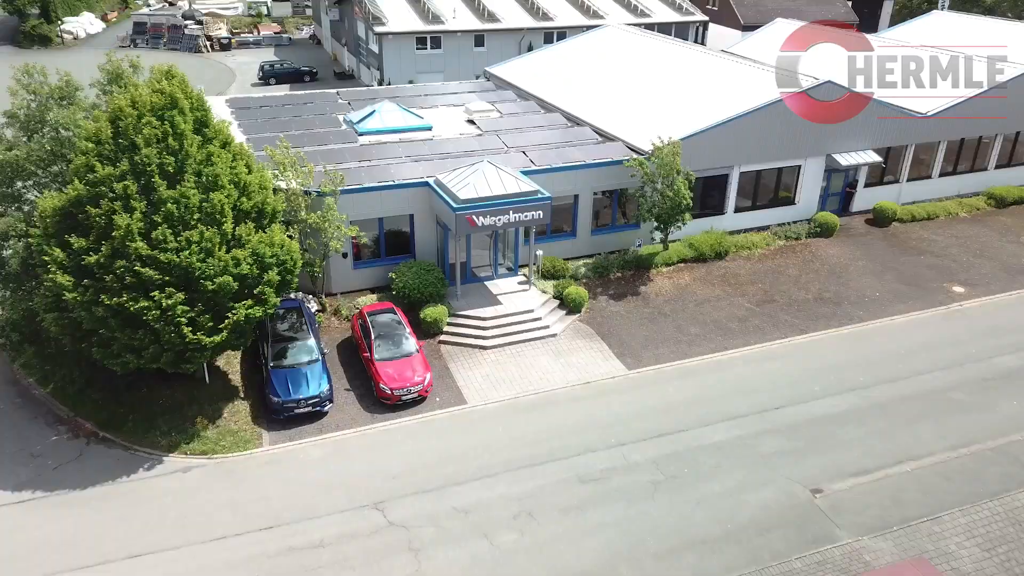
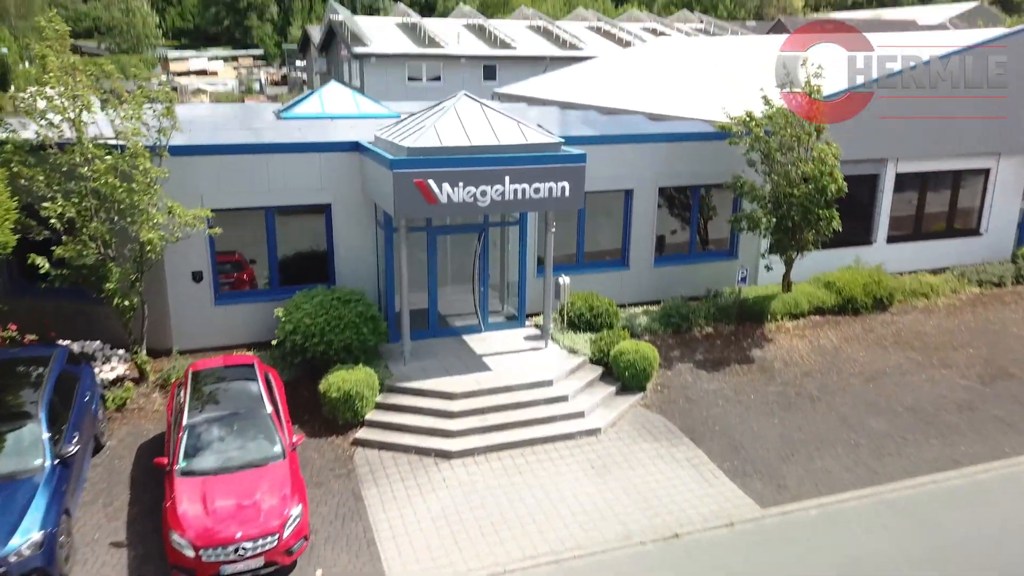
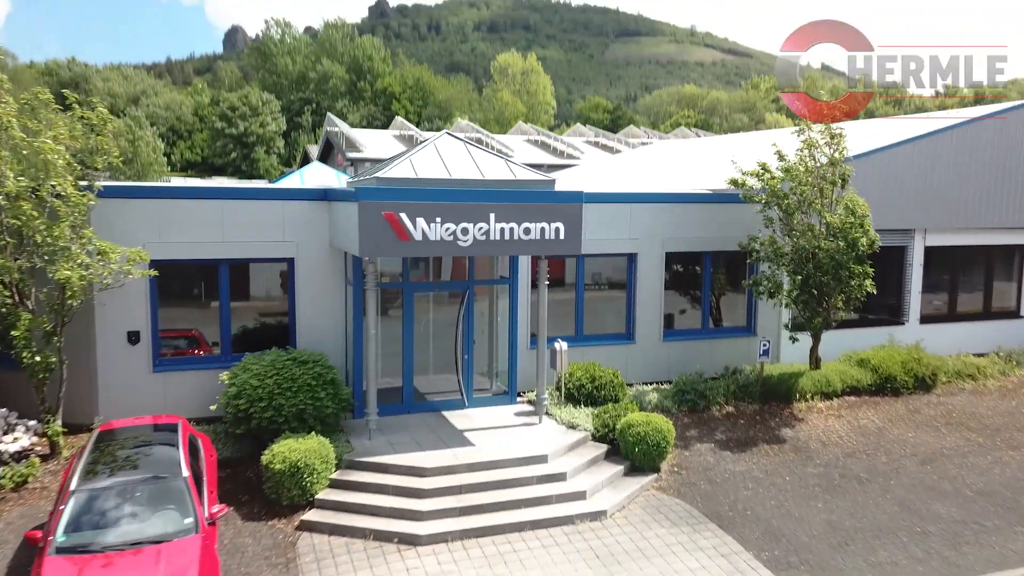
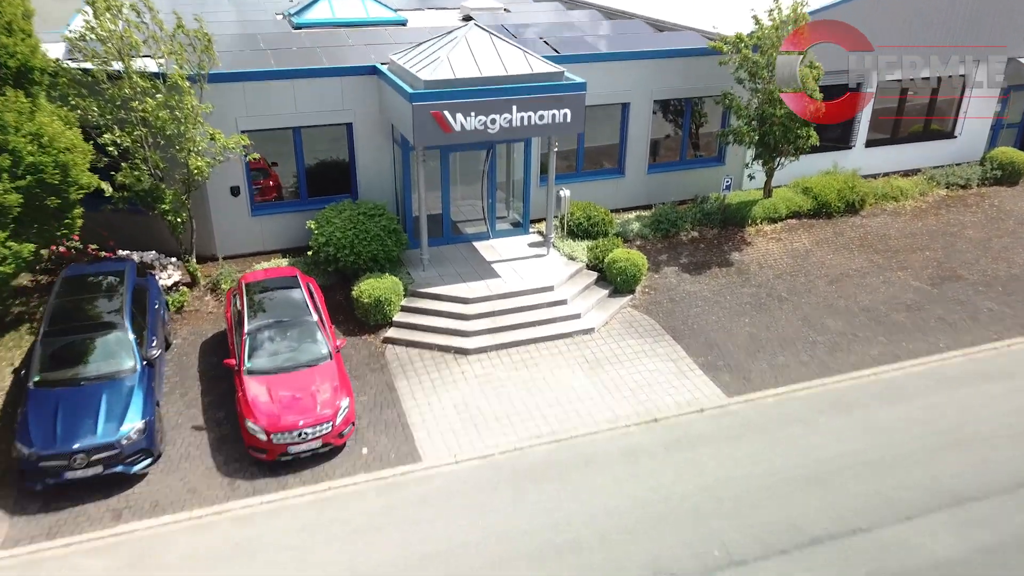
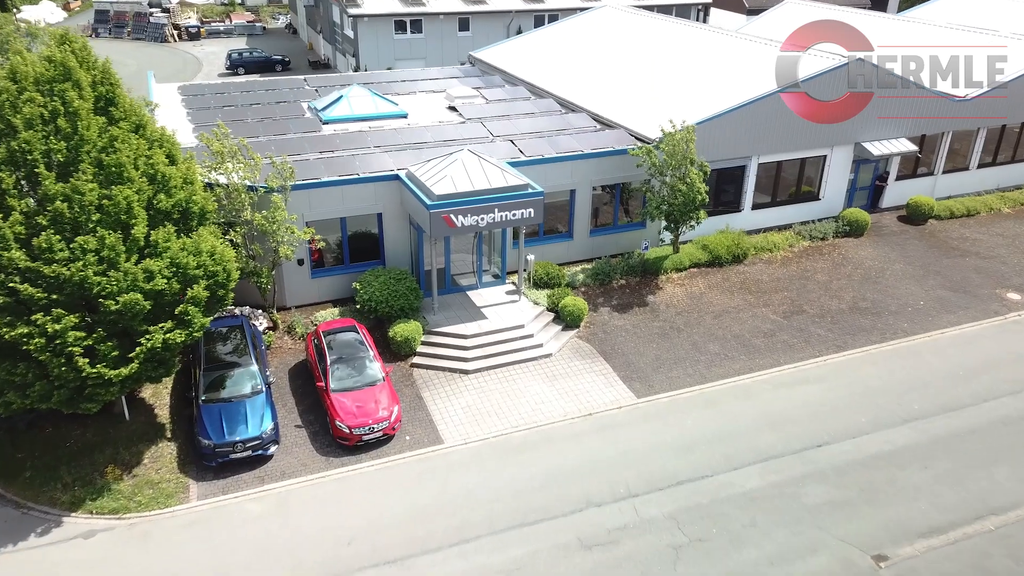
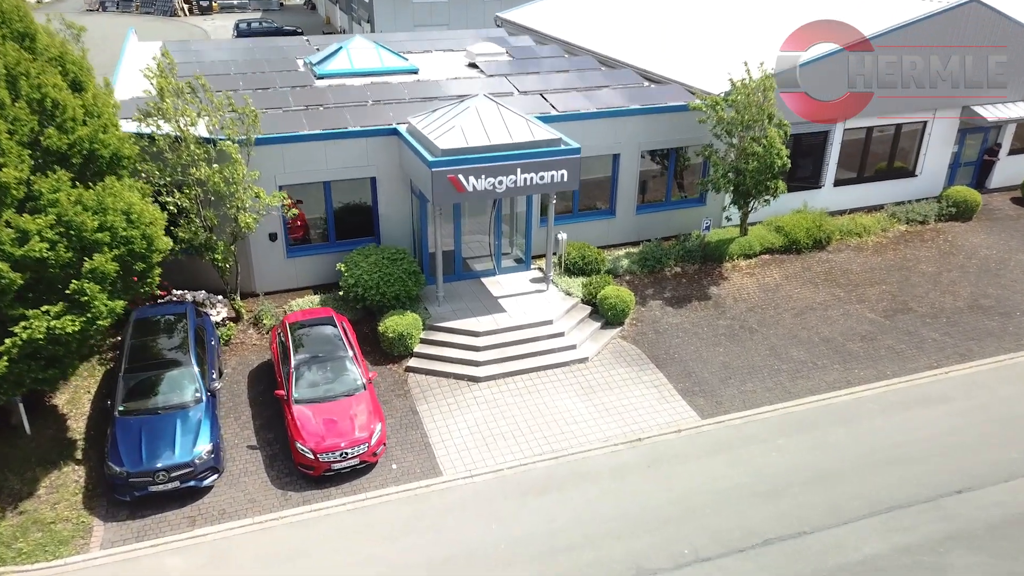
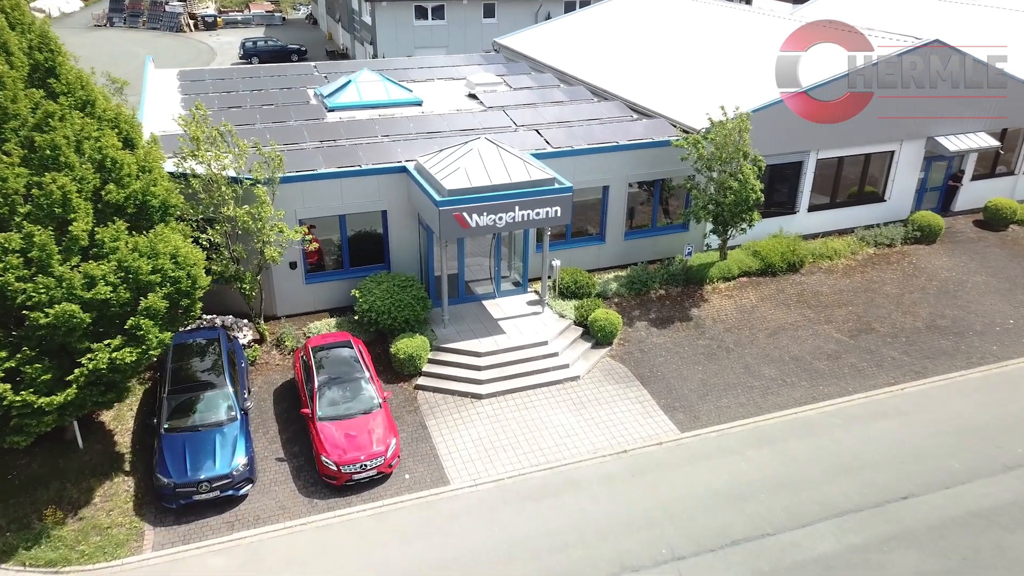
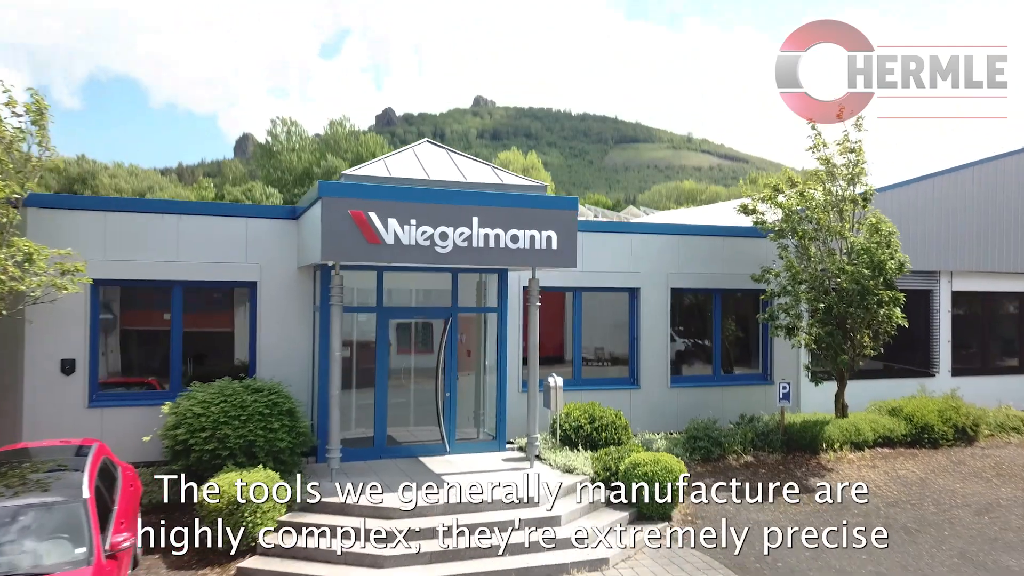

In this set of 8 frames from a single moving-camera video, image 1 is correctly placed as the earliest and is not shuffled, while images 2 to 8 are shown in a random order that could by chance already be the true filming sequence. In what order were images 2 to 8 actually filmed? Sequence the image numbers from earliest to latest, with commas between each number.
5, 7, 6, 4, 2, 3, 8
